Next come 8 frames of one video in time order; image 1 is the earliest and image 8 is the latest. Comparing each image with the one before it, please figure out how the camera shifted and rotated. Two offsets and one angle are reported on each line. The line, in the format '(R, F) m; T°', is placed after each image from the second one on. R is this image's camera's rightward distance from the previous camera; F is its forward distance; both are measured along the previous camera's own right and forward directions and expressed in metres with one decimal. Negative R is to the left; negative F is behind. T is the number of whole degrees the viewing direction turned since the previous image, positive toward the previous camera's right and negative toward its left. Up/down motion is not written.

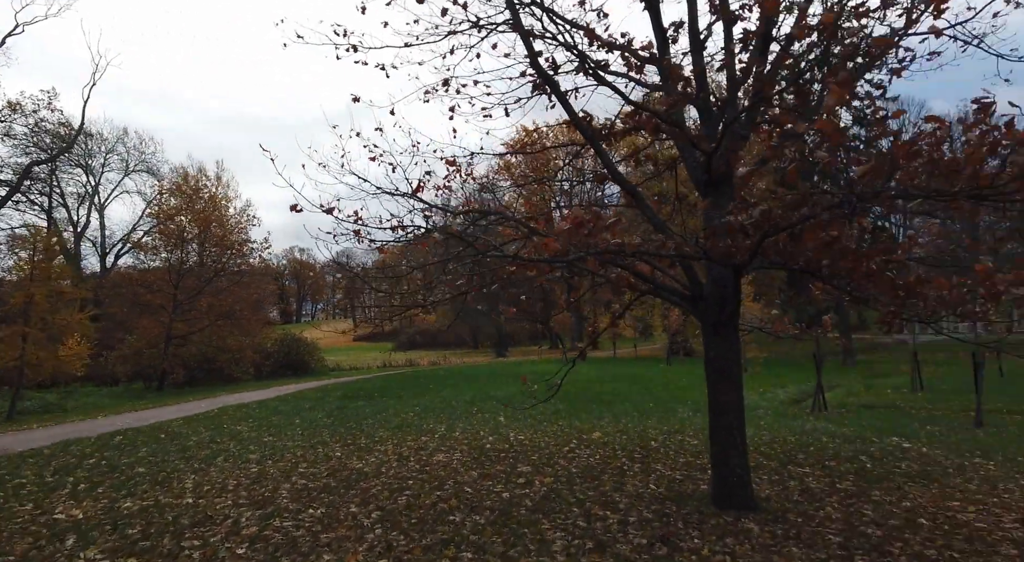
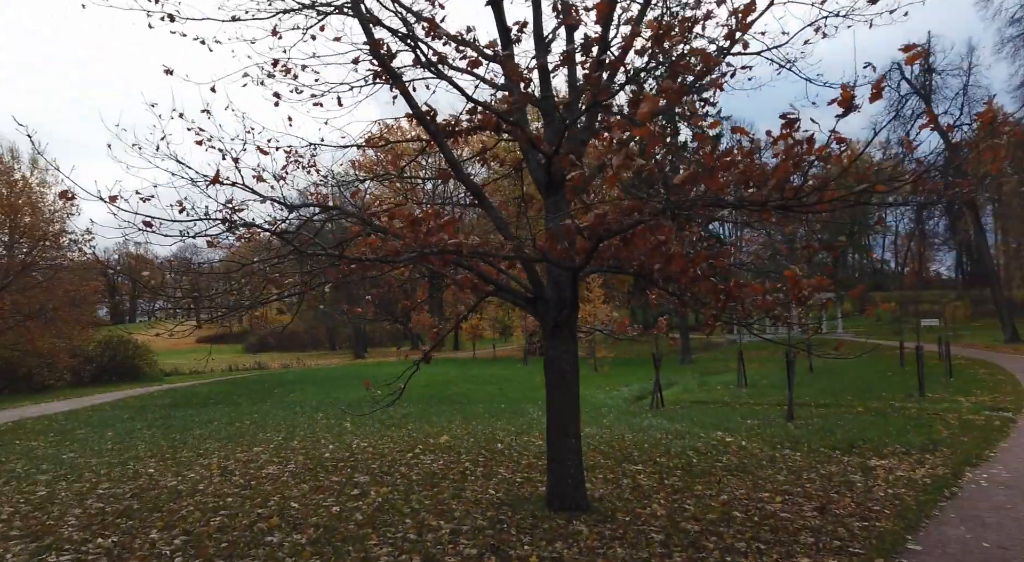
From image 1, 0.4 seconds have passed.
(+0.1, +0.1) m; +11°
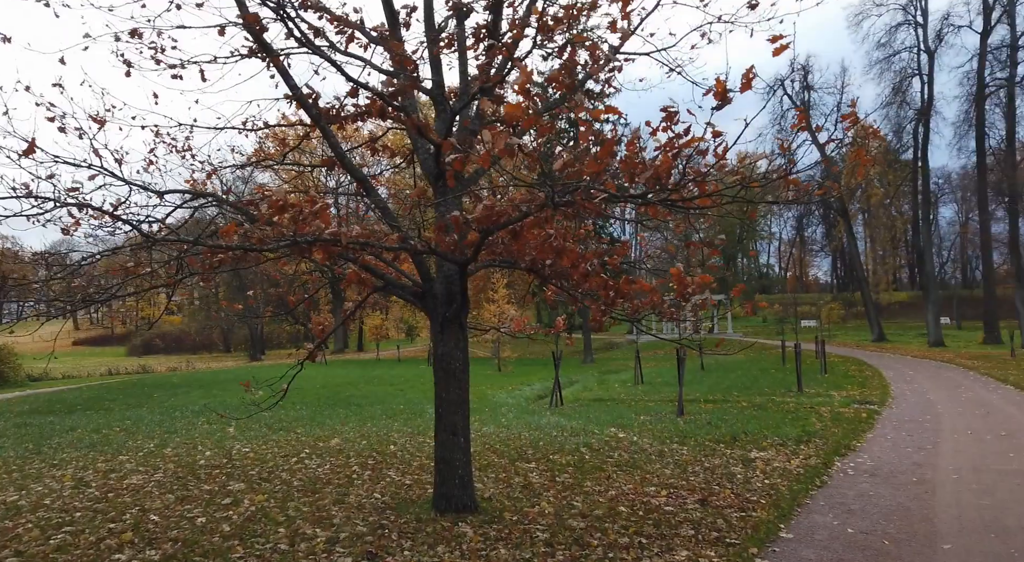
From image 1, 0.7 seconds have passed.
(+0.1, +0.1) m; +8°
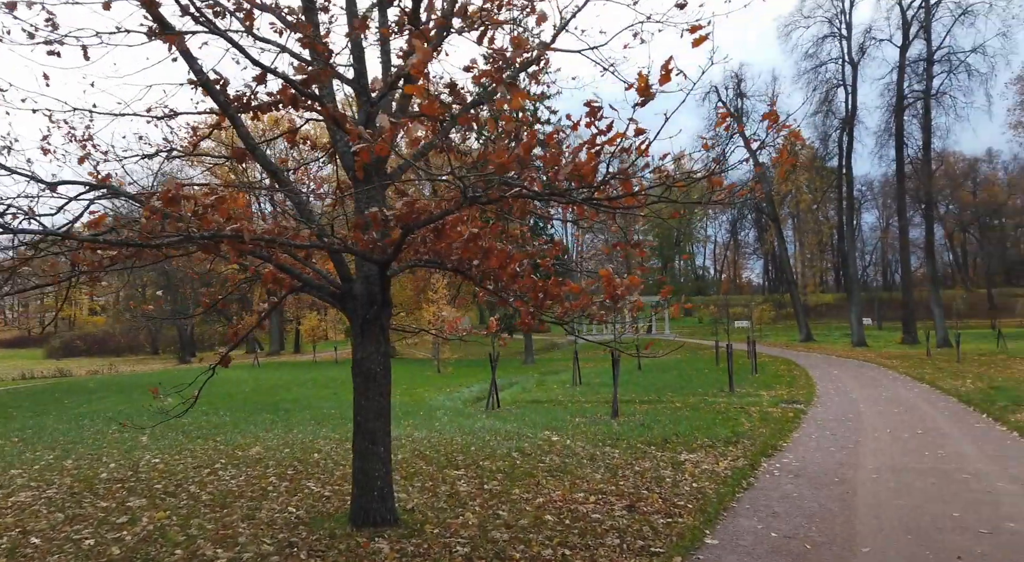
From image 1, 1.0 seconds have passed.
(+0.1, +0.2) m; +5°
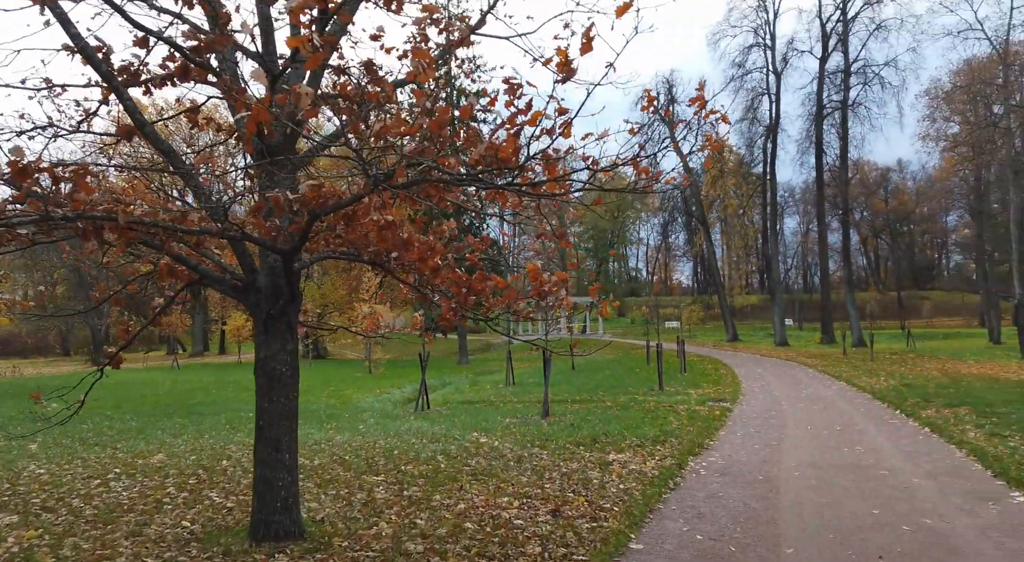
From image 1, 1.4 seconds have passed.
(+0.1, +0.3) m; +5°
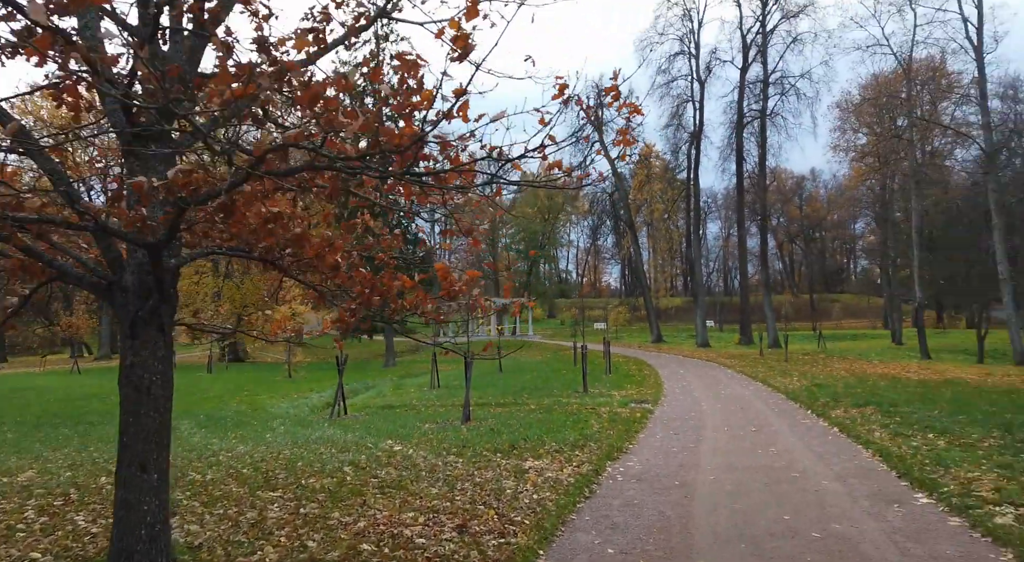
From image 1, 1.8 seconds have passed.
(+0.2, +0.3) m; +6°
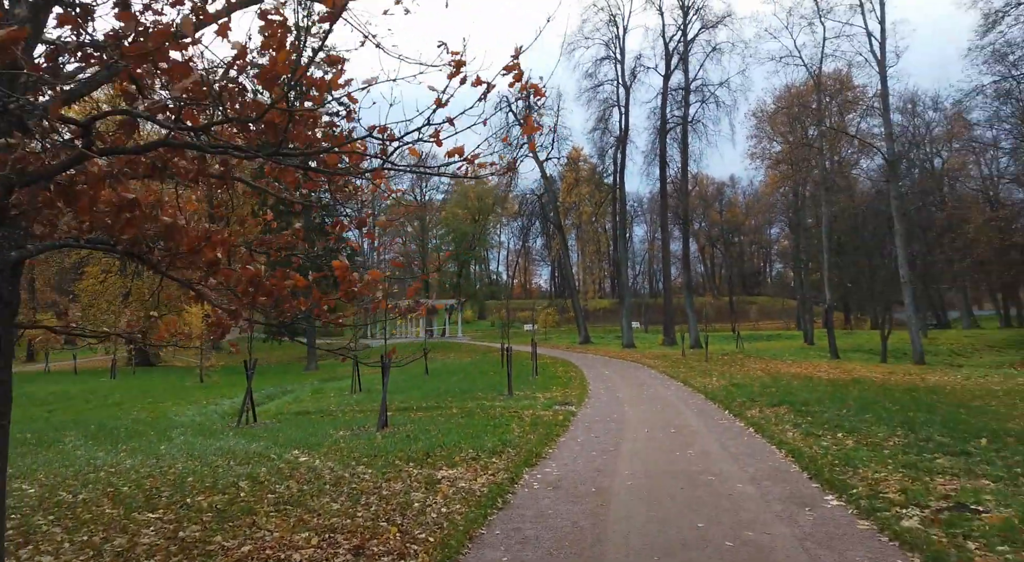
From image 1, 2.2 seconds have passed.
(+0.2, +0.3) m; +6°
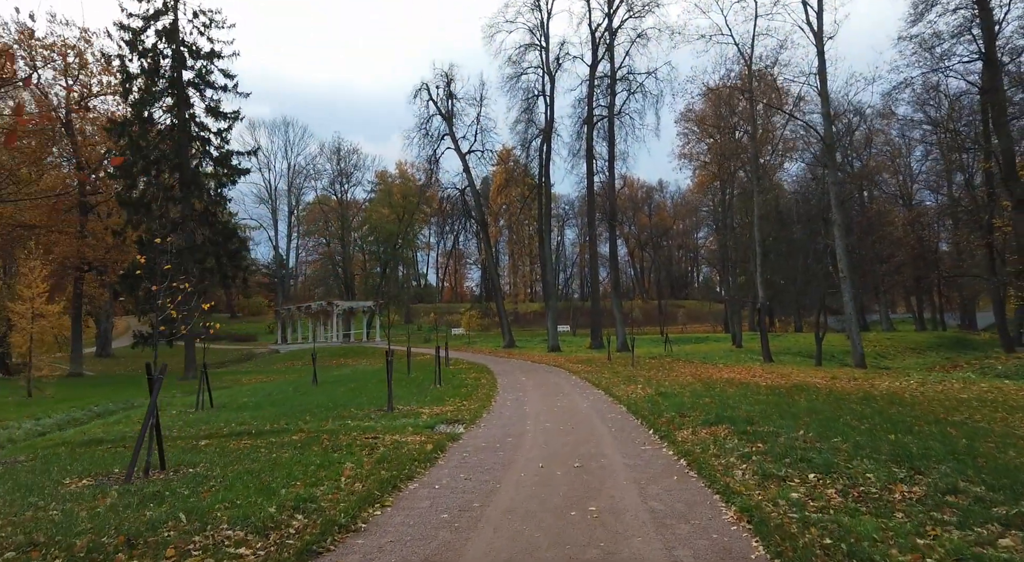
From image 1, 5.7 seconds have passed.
(+1.2, +3.8) m; +5°
